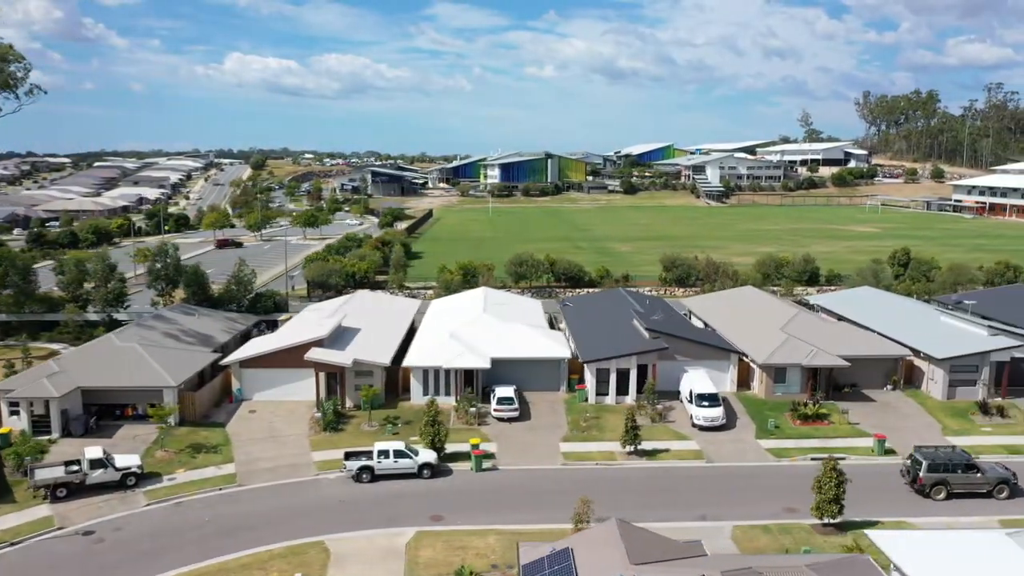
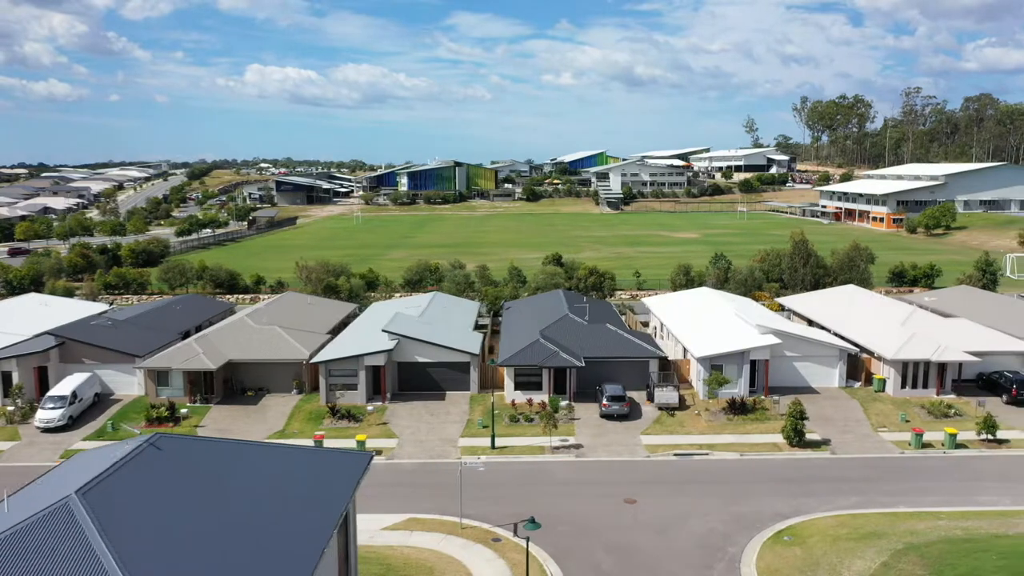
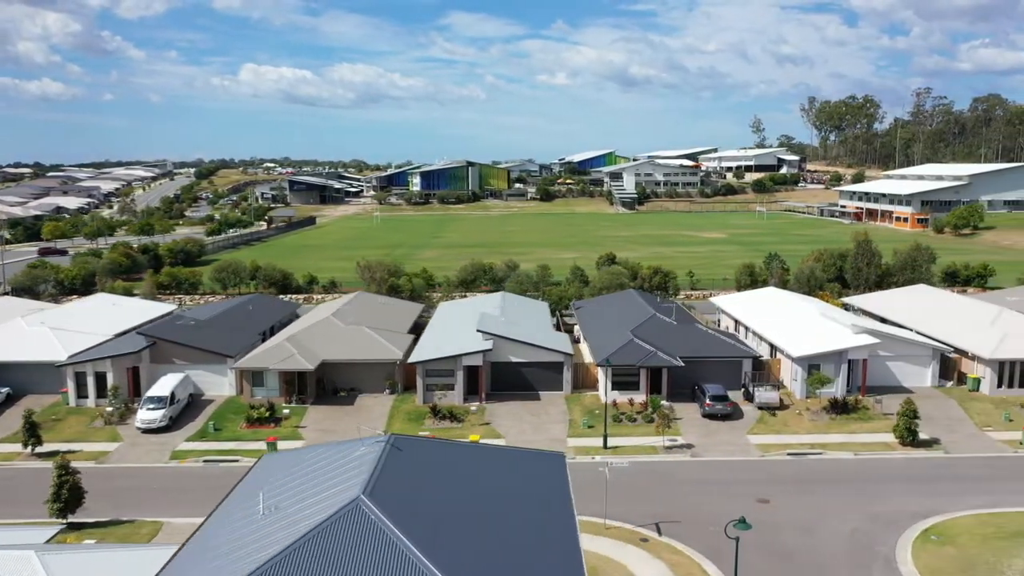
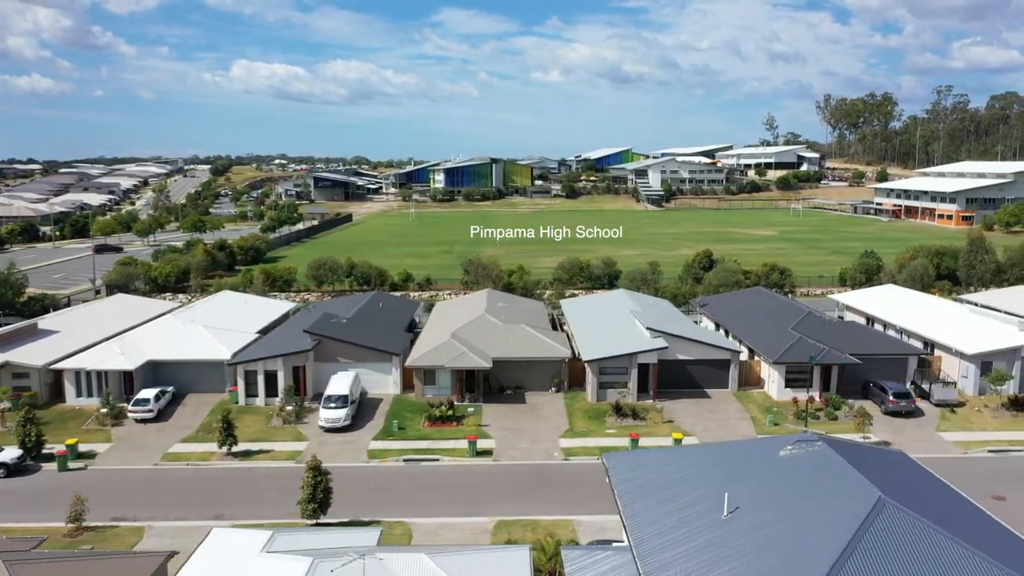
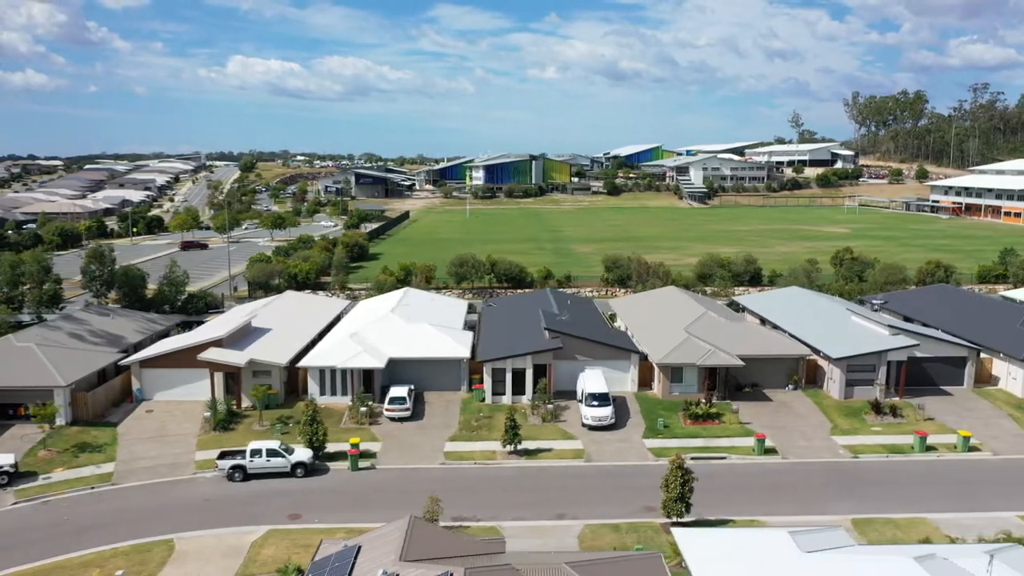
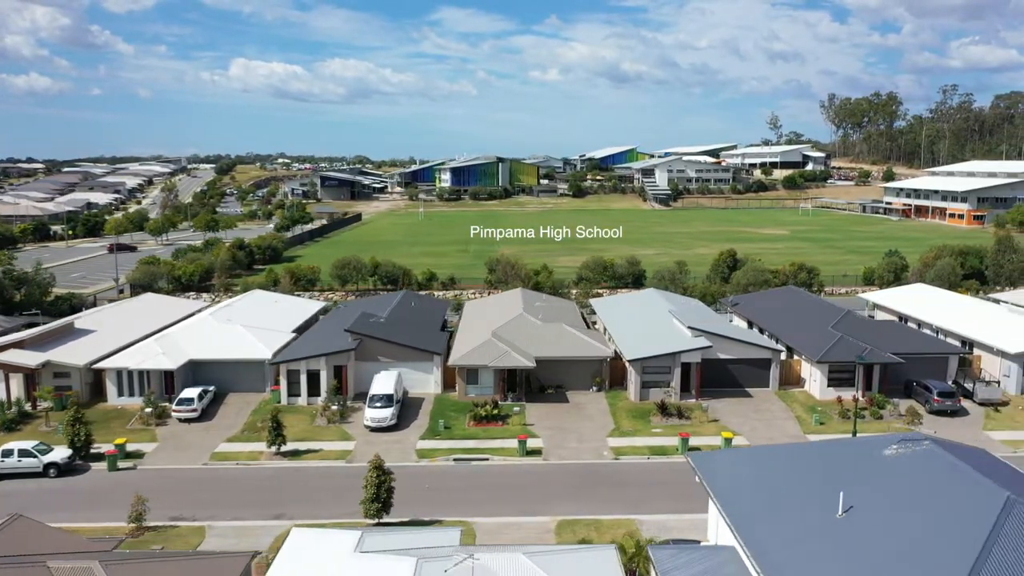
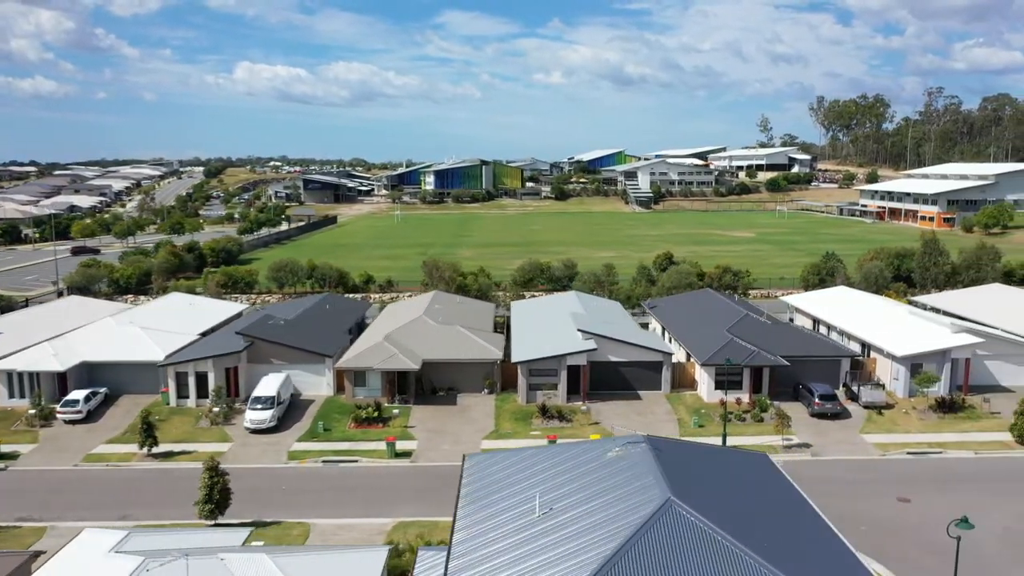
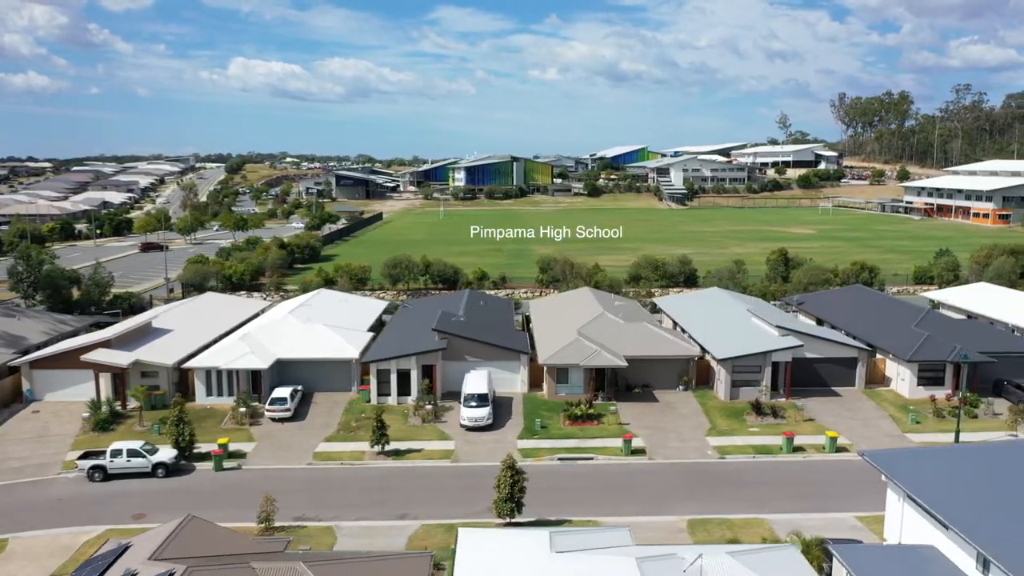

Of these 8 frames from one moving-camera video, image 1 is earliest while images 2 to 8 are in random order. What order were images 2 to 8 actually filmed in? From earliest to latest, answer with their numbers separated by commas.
5, 8, 6, 4, 7, 3, 2
